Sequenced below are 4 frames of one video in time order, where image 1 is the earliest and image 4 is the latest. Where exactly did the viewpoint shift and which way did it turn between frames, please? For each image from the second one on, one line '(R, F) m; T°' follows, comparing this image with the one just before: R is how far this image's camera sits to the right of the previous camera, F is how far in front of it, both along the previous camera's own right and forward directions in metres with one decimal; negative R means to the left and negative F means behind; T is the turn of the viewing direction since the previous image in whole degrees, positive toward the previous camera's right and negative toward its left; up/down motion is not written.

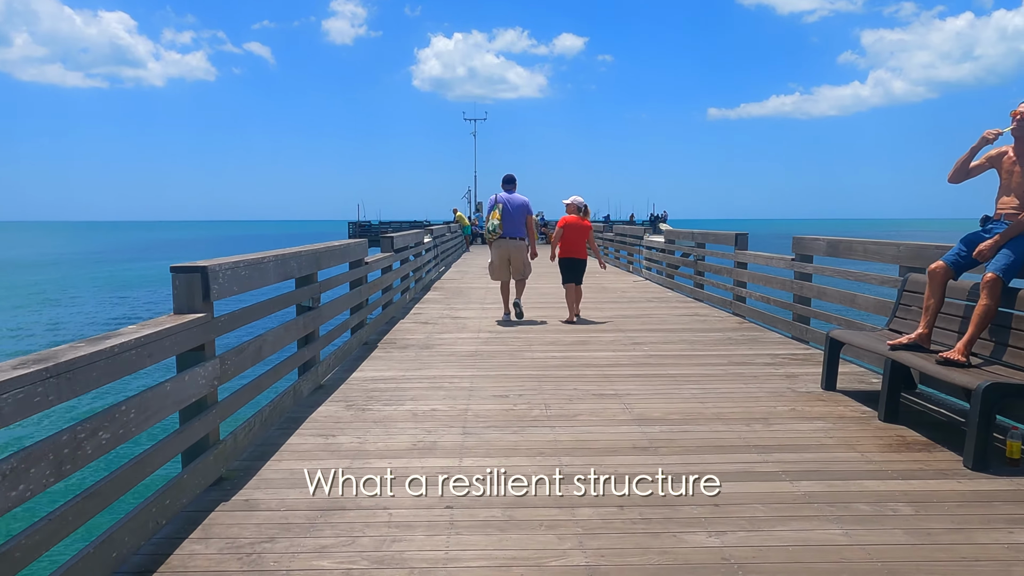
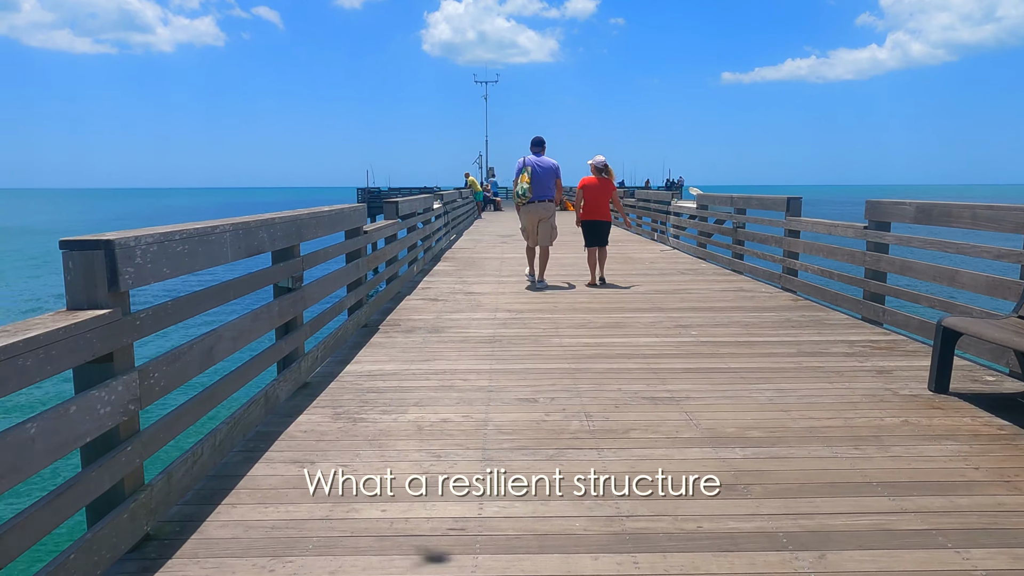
(-0.1, +1.1) m; -1°
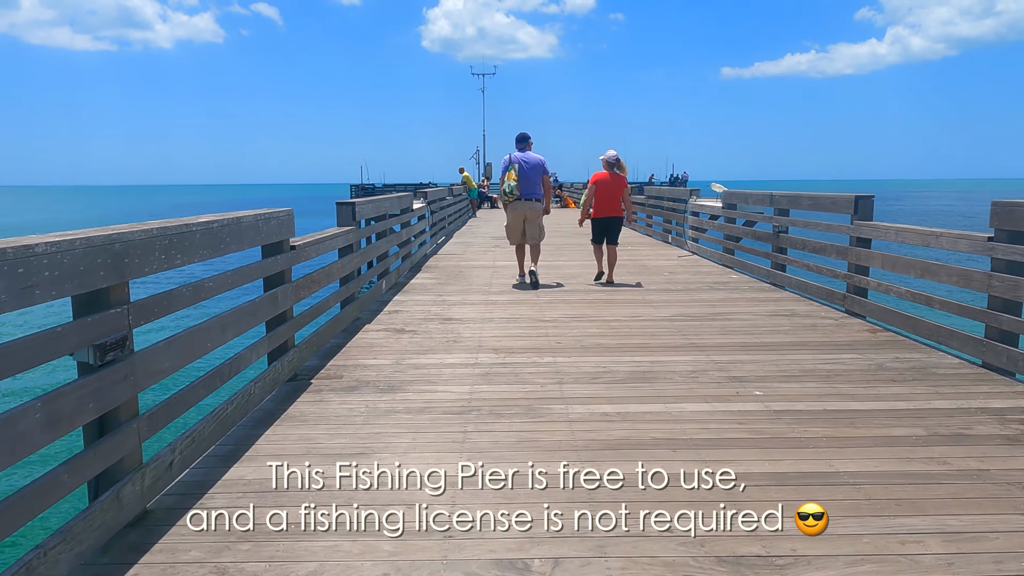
(+0.1, +1.9) m; 0°
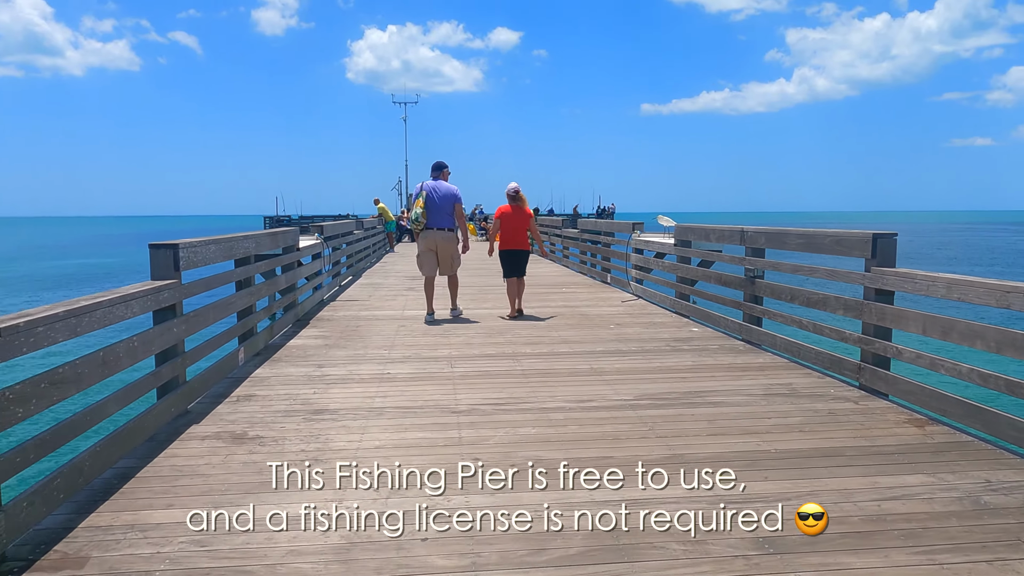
(+0.2, +1.9) m; +5°
